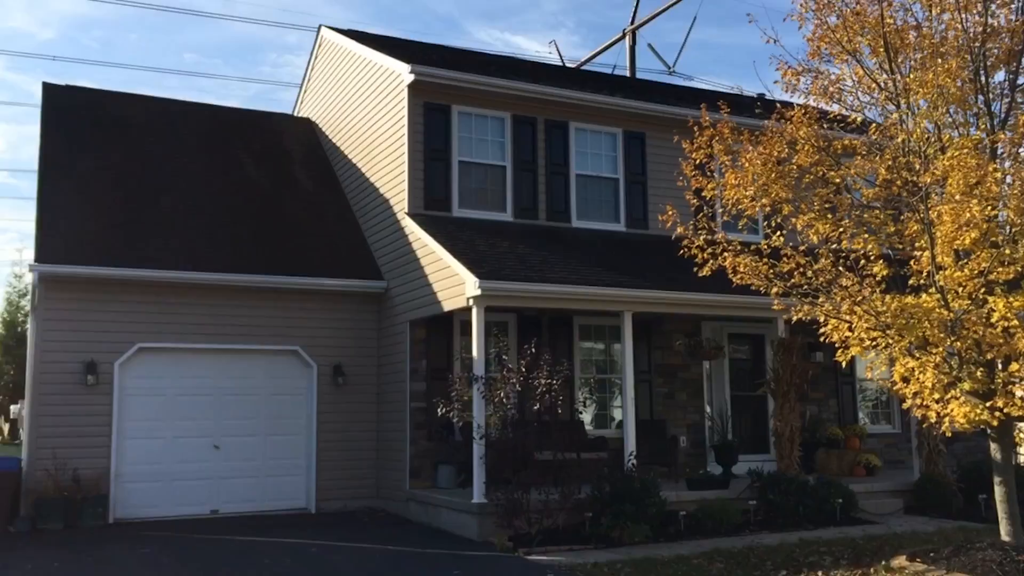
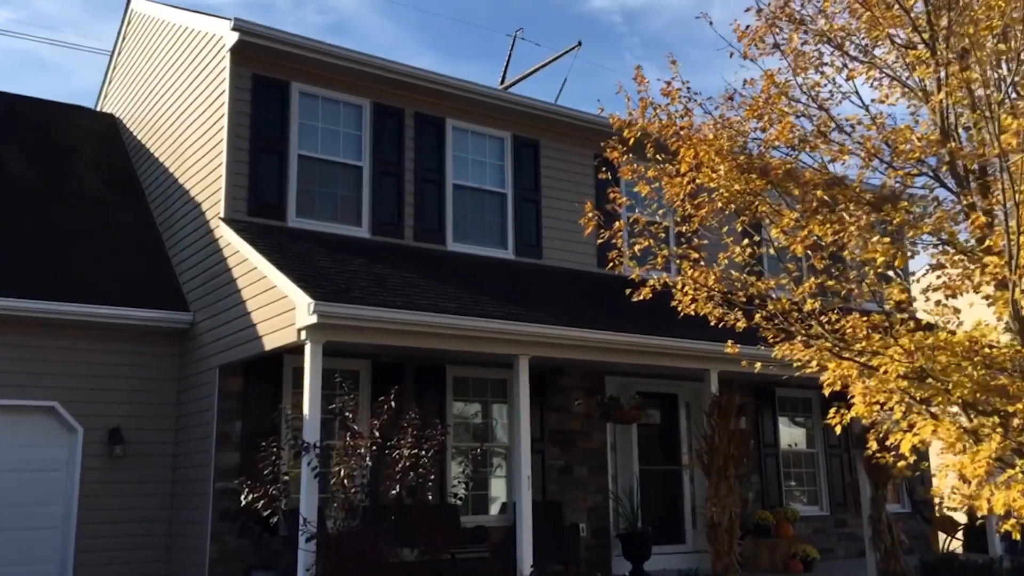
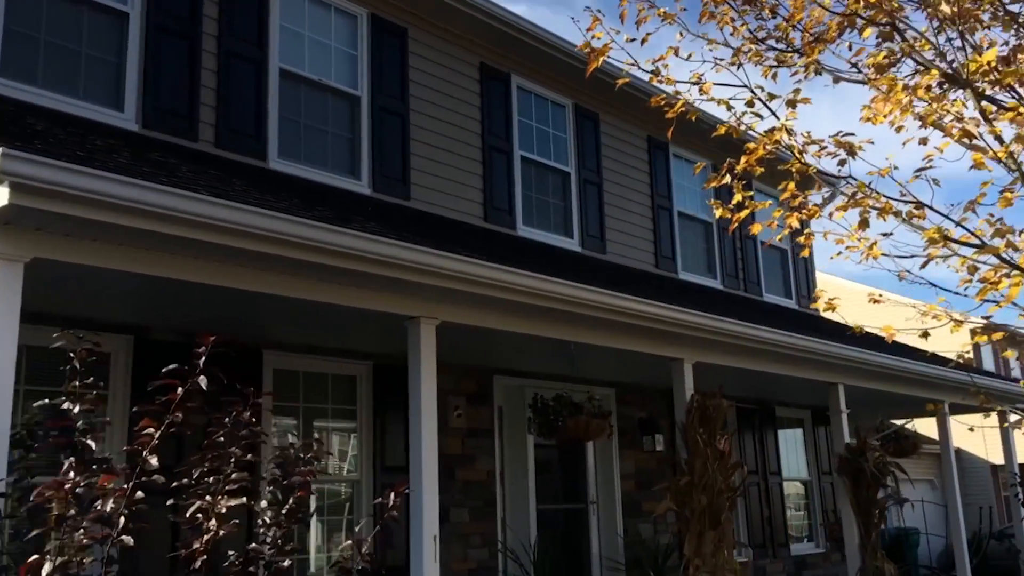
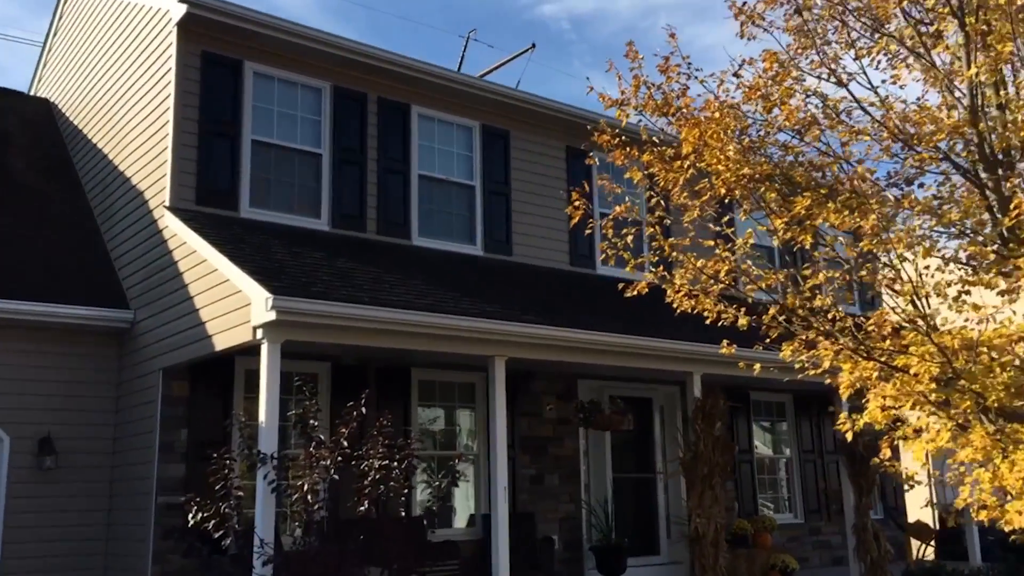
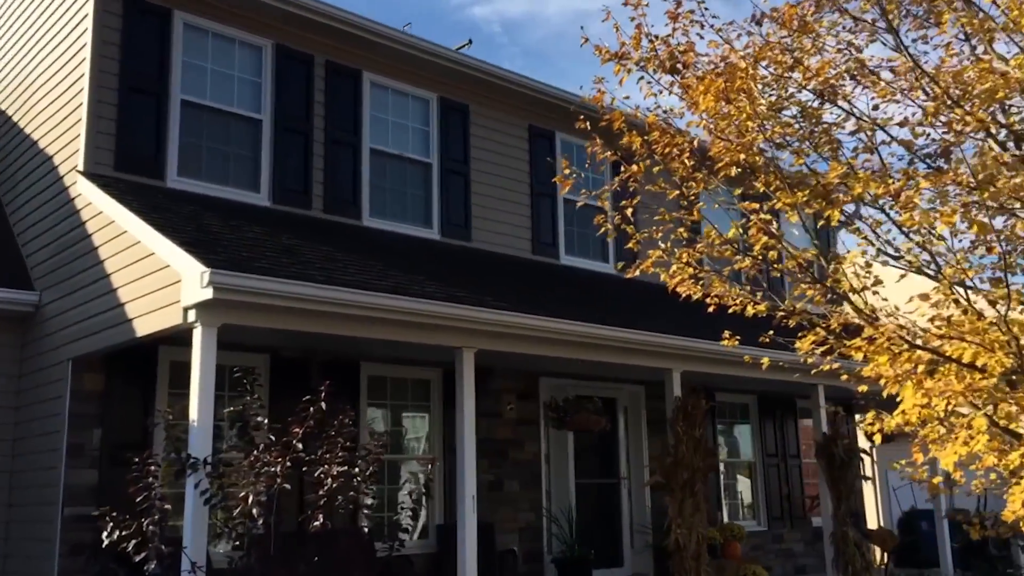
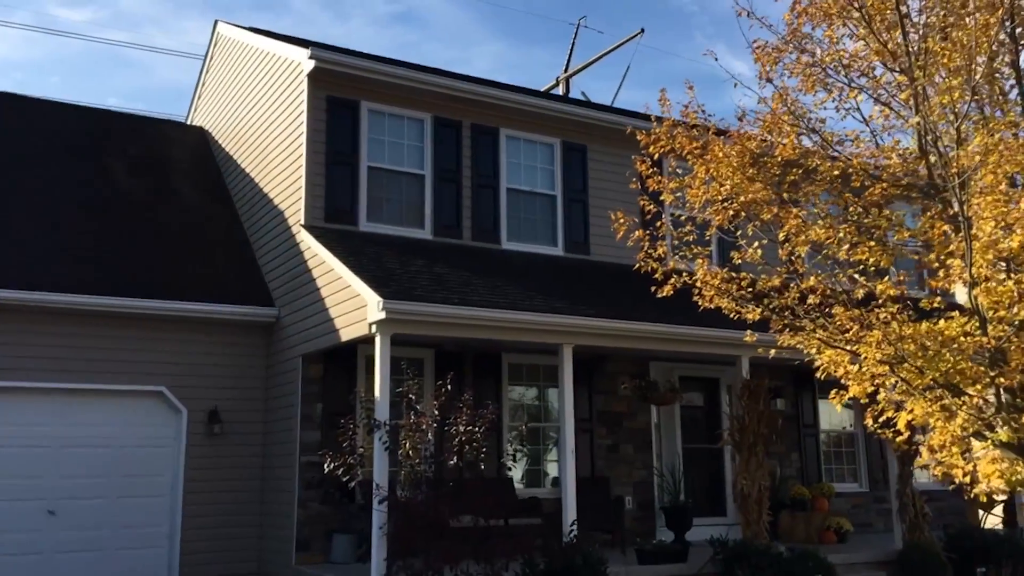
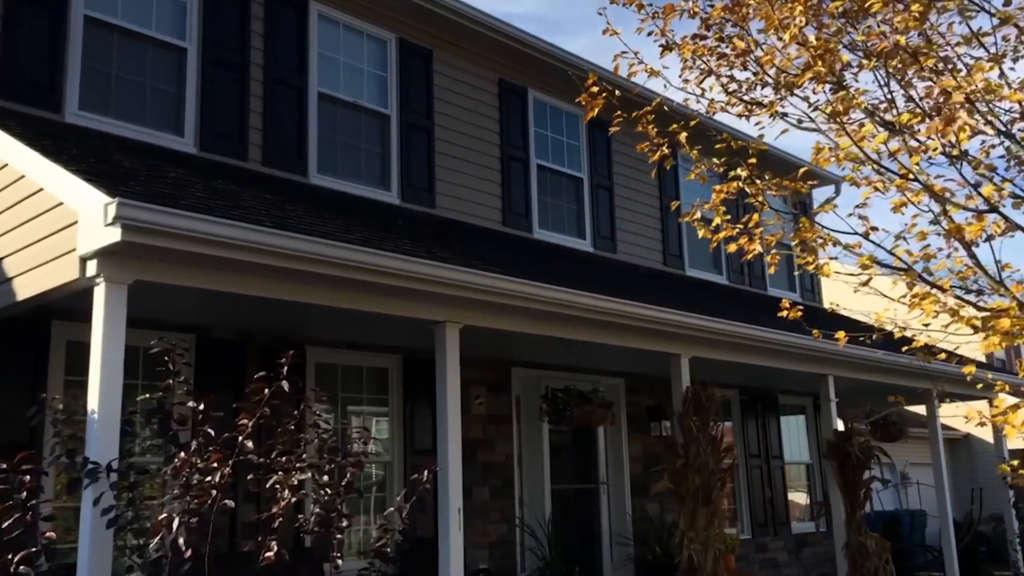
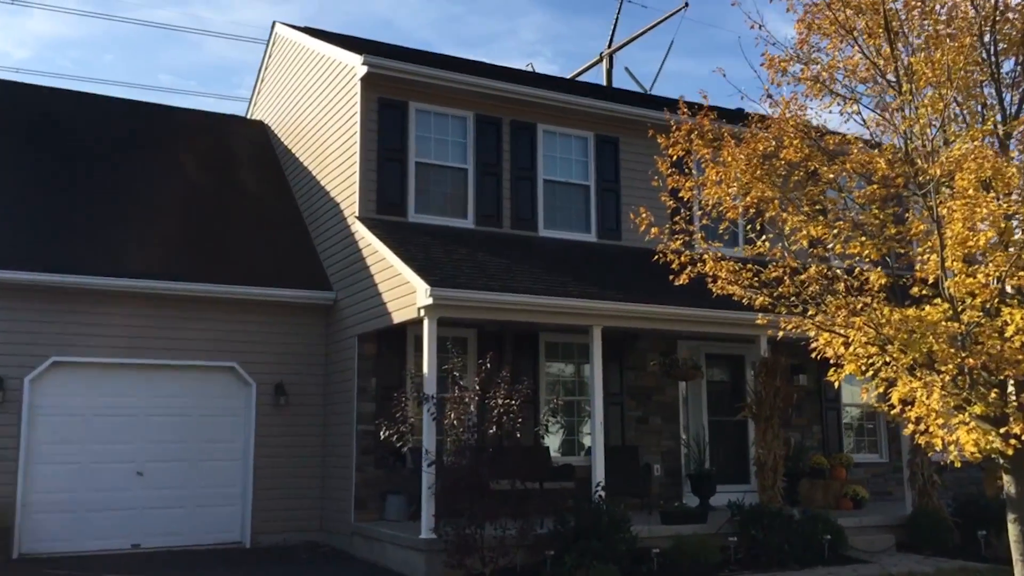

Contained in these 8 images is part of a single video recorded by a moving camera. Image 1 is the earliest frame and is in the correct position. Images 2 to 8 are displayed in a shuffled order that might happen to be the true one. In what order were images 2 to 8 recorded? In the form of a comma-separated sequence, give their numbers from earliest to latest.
8, 6, 2, 4, 5, 7, 3
